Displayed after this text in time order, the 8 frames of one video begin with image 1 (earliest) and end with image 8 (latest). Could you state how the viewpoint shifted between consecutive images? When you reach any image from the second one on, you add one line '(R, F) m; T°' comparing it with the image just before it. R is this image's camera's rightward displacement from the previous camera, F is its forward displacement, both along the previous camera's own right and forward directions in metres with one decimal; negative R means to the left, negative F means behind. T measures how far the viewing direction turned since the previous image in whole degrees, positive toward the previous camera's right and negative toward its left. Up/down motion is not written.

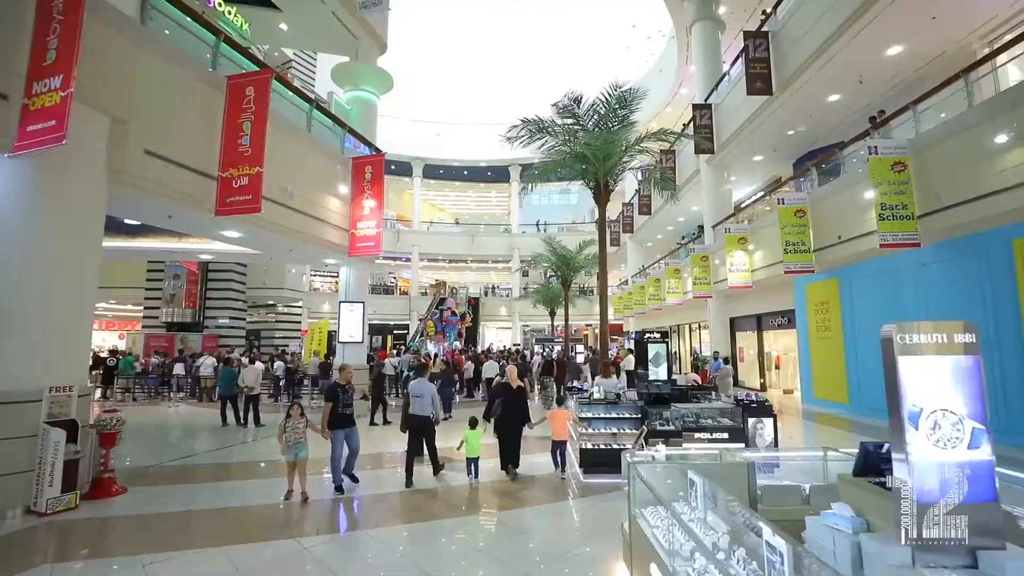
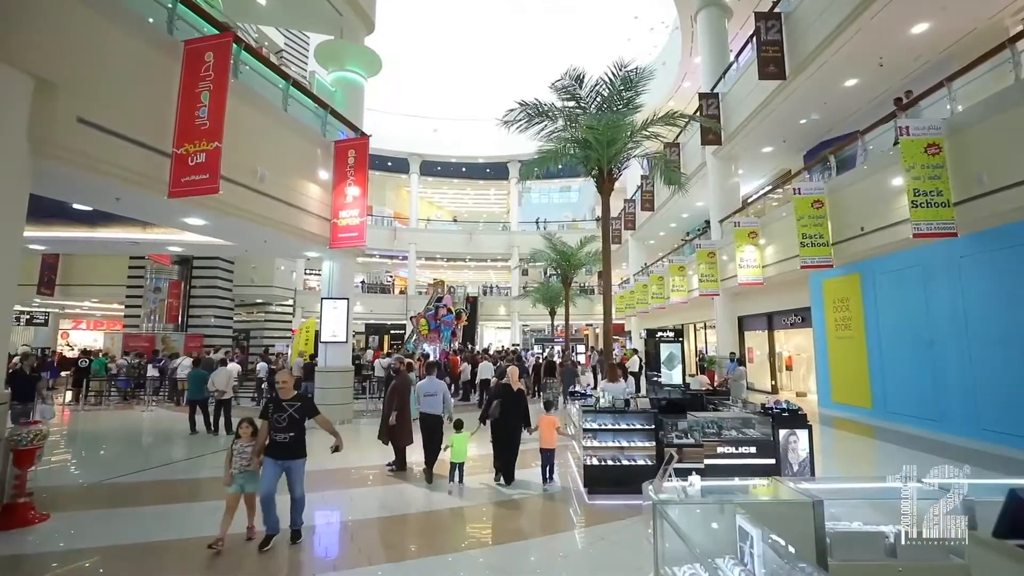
(+0.1, +0.7) m; 0°
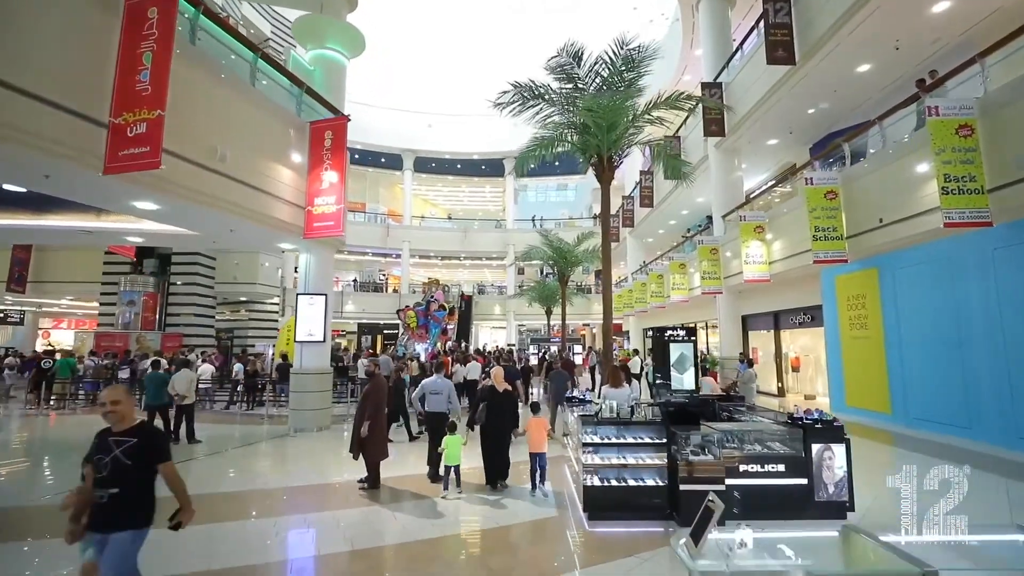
(+0.1, +0.7) m; 0°
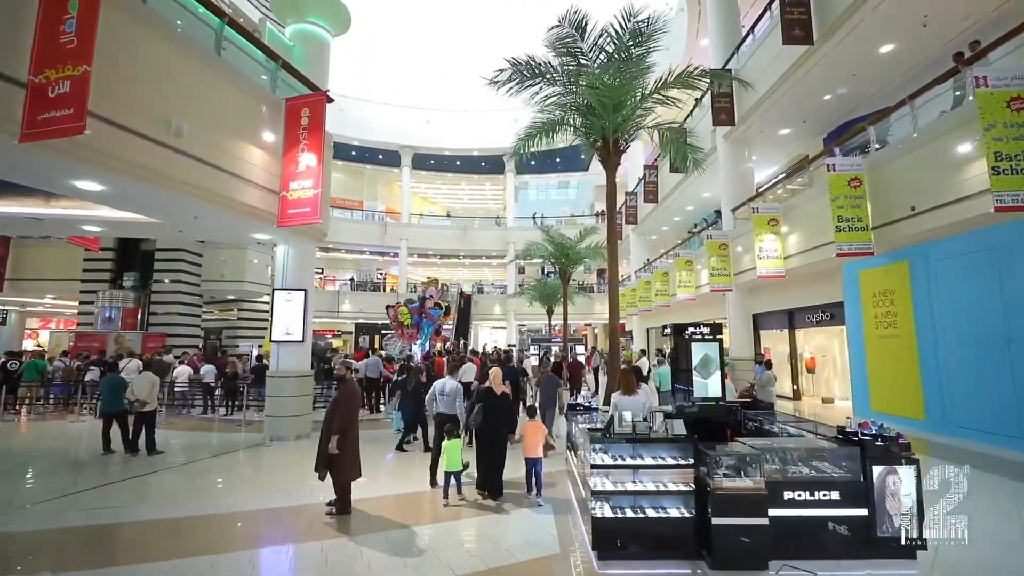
(+0.1, +0.7) m; 0°
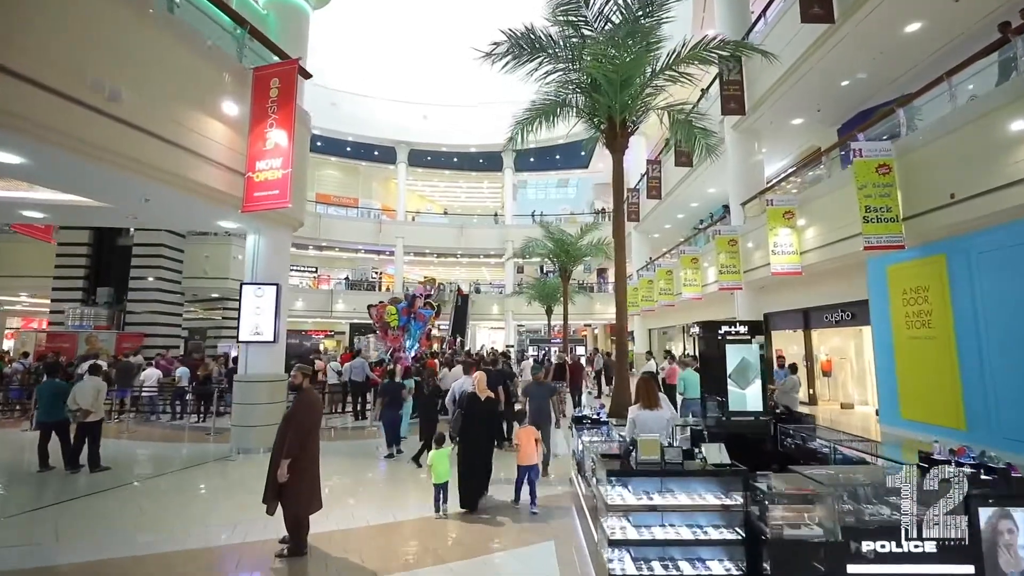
(0.0, +0.8) m; 0°
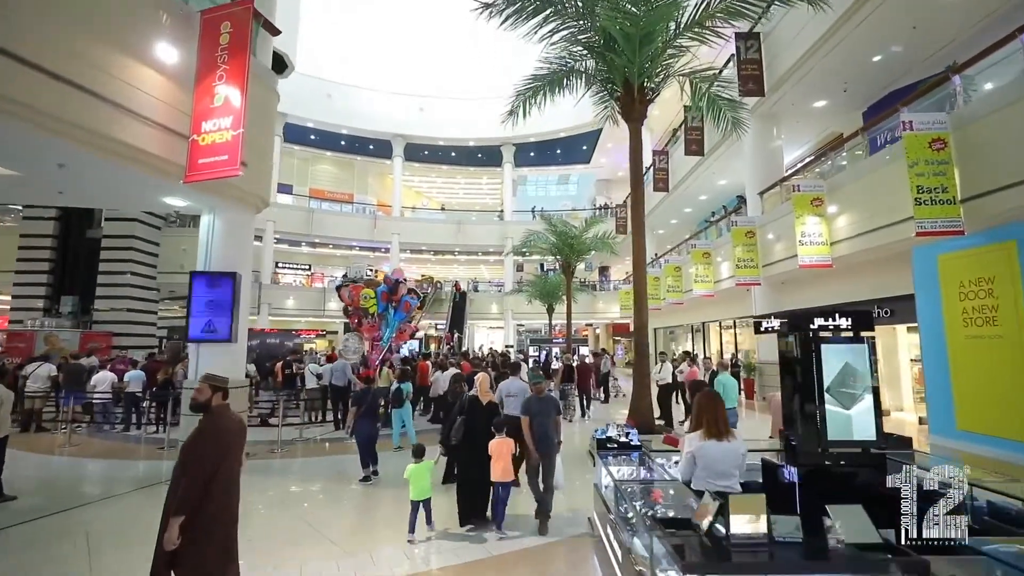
(0.0, +1.0) m; 0°
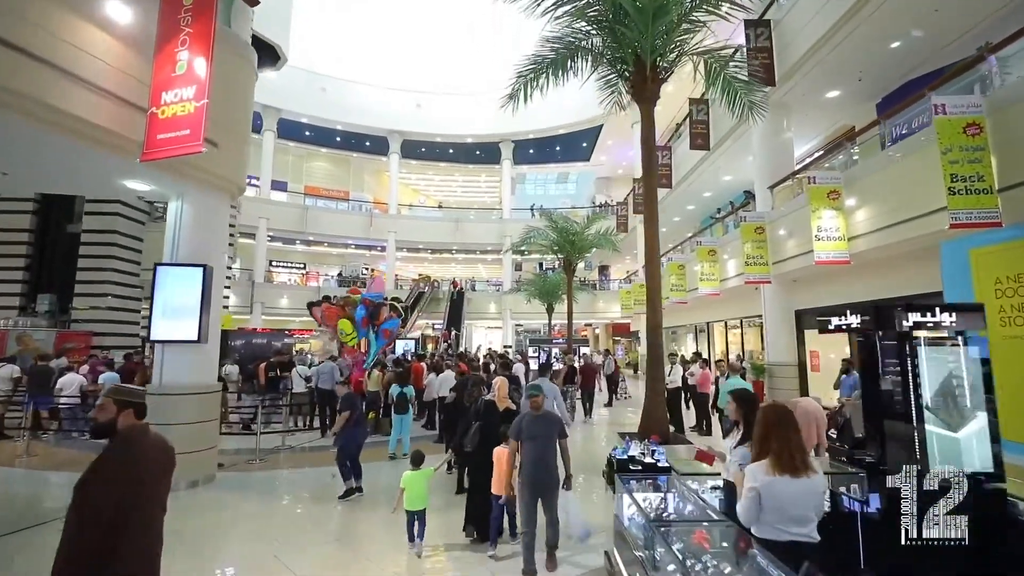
(0.0, +0.5) m; 0°
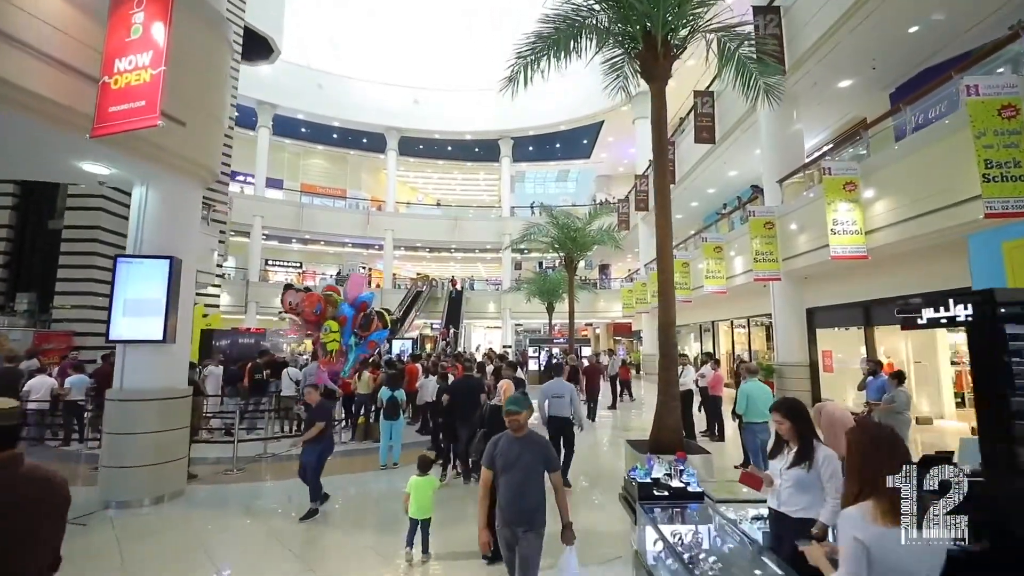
(0.0, +0.5) m; 0°
